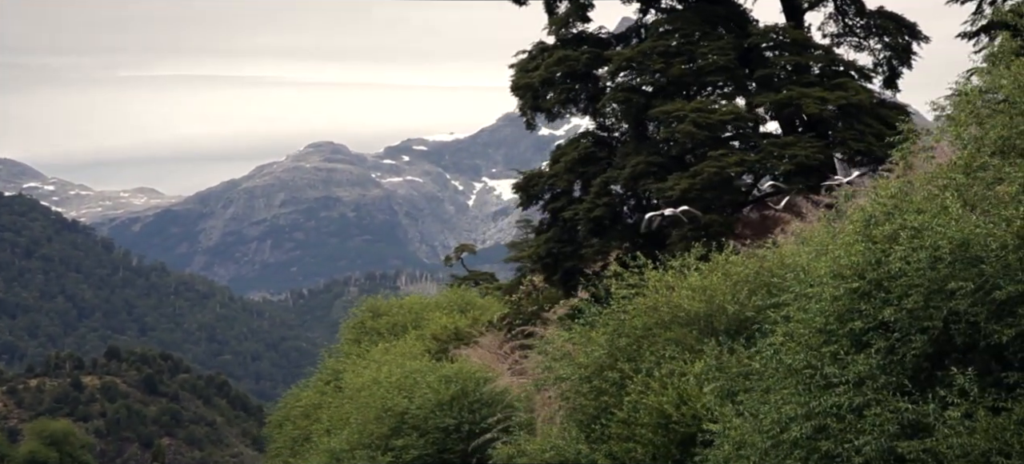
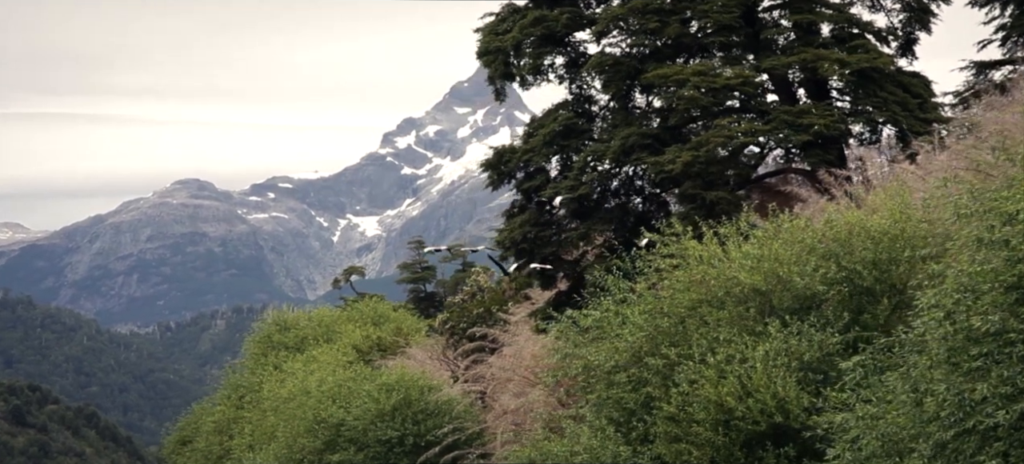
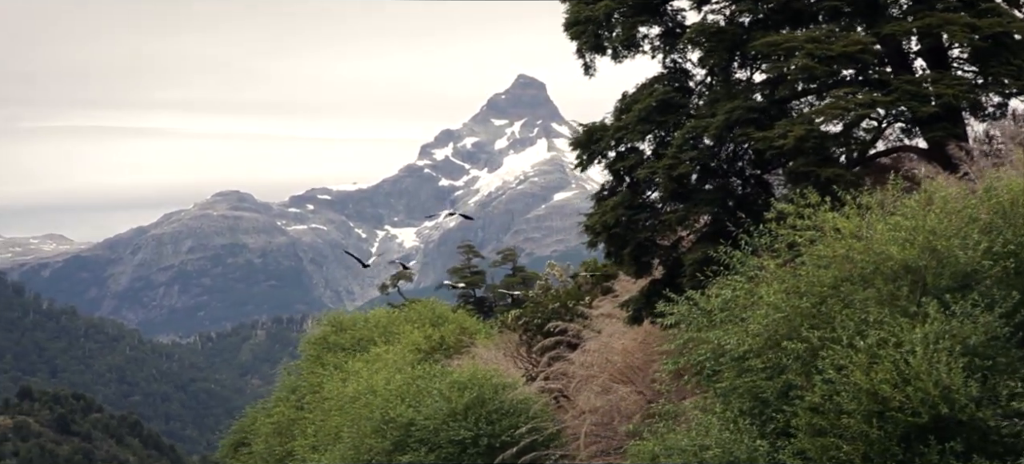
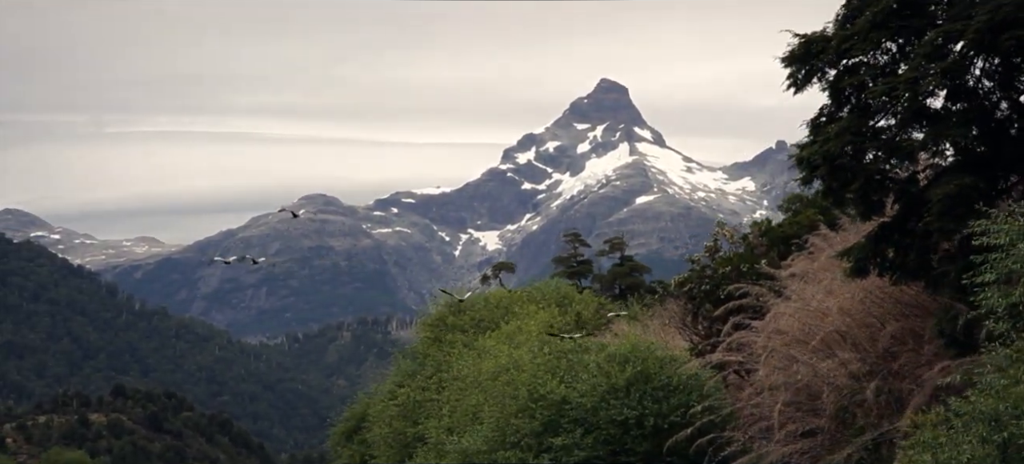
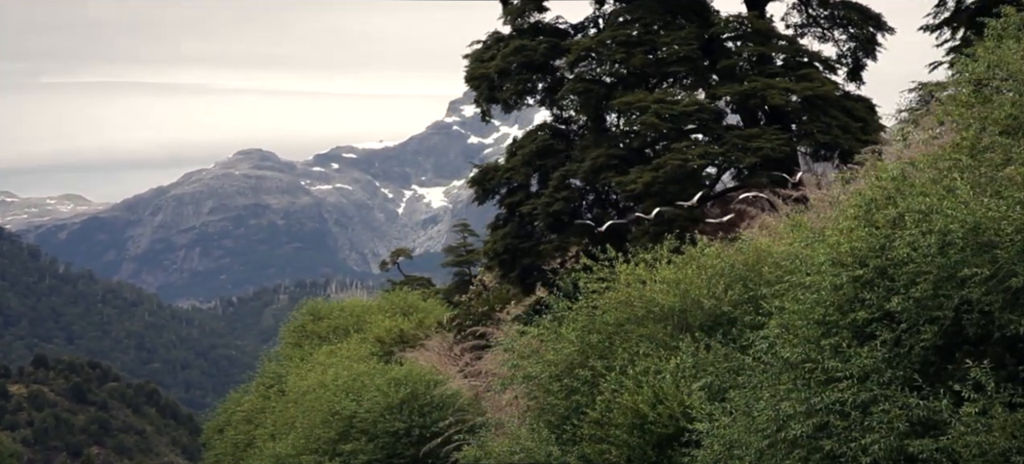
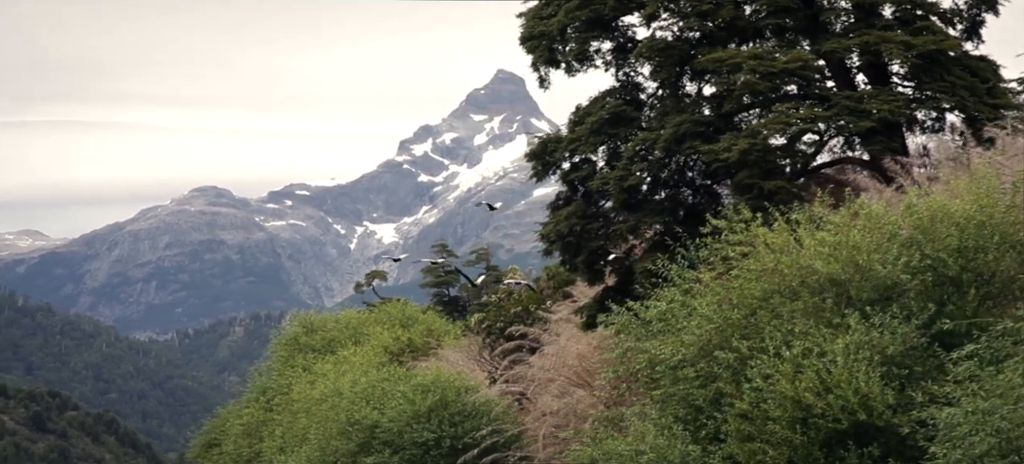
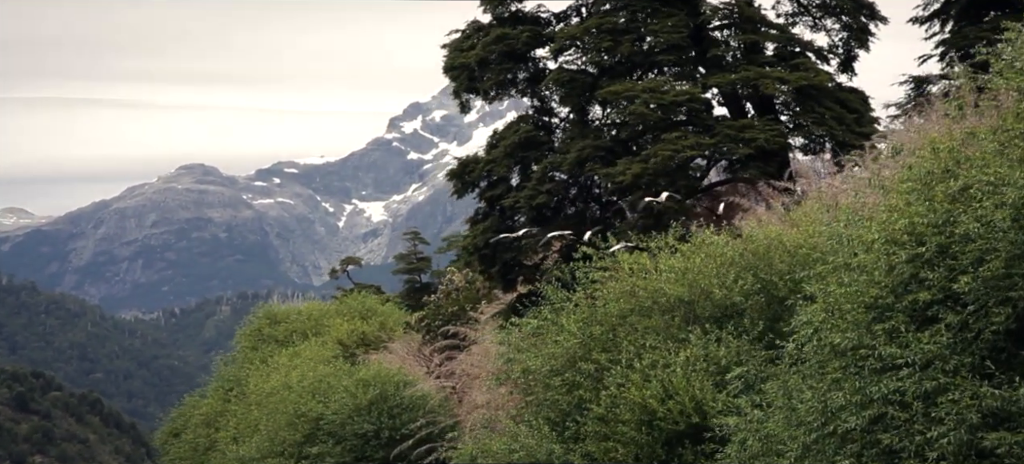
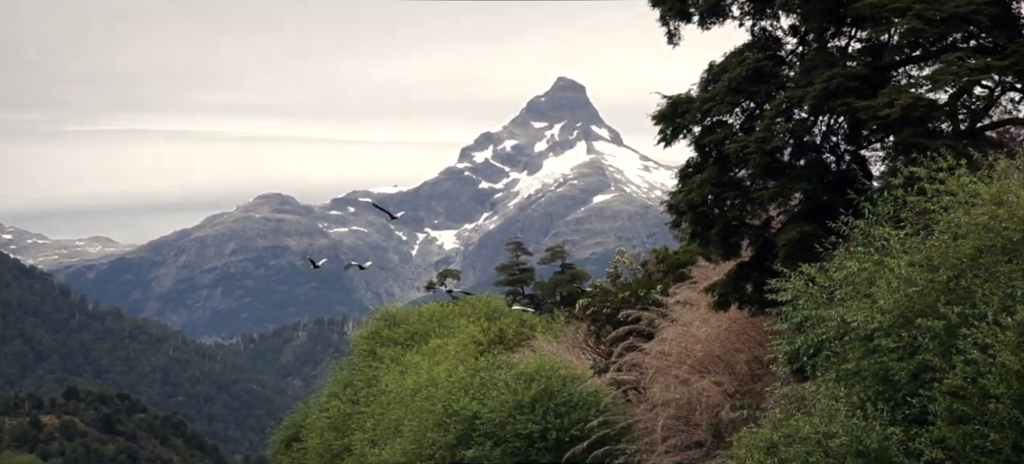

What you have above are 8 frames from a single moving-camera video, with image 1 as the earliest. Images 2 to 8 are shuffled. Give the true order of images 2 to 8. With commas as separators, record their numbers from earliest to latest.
5, 7, 2, 6, 3, 8, 4
